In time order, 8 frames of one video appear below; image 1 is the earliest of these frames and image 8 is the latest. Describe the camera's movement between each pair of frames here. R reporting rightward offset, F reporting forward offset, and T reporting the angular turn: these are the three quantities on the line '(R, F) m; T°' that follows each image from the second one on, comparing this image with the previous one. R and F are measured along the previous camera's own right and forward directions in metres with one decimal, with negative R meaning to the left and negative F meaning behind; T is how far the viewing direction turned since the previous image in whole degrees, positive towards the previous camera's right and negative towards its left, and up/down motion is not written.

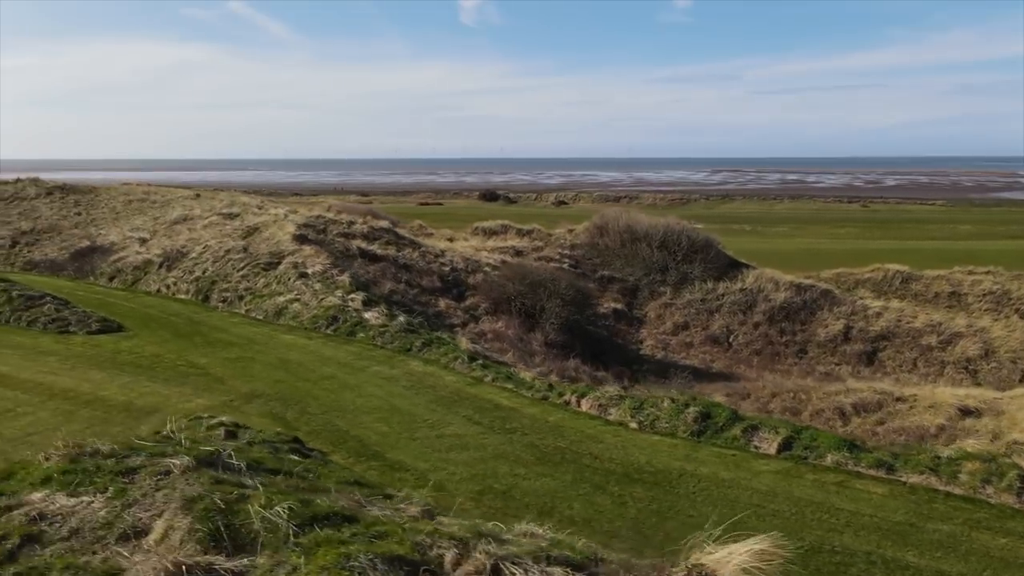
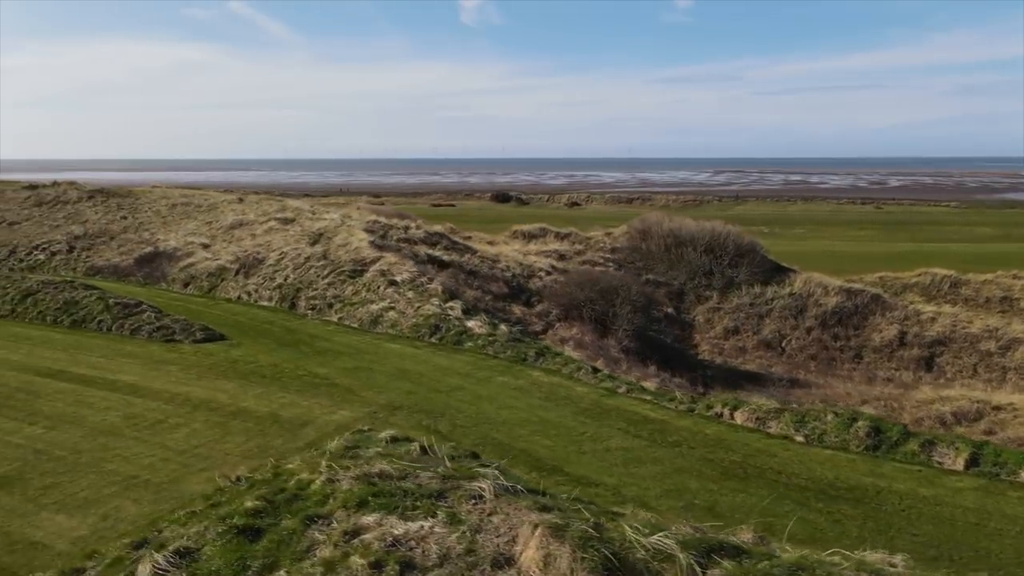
(-1.8, -0.1) m; 0°
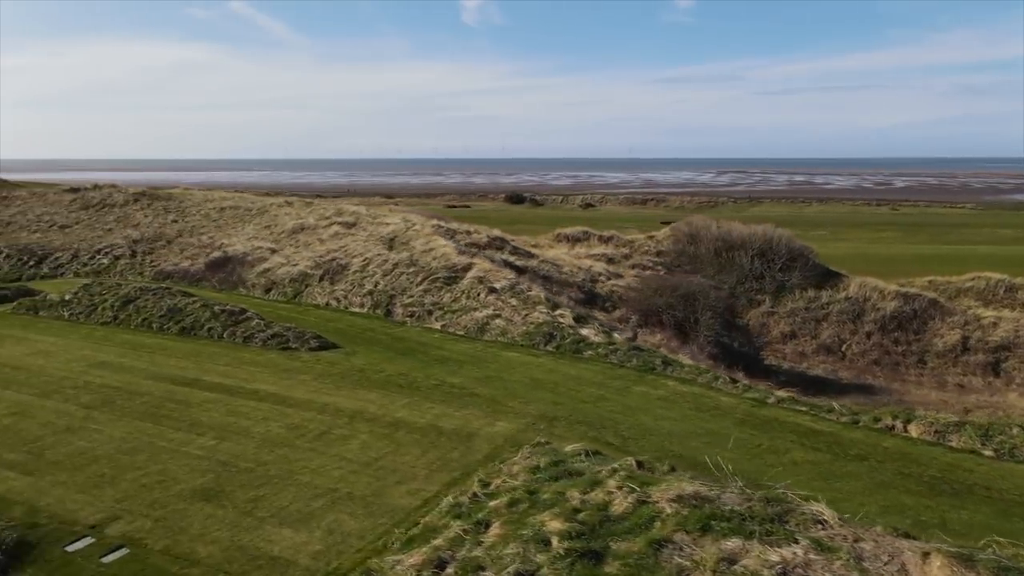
(-2.0, 0.0) m; 0°
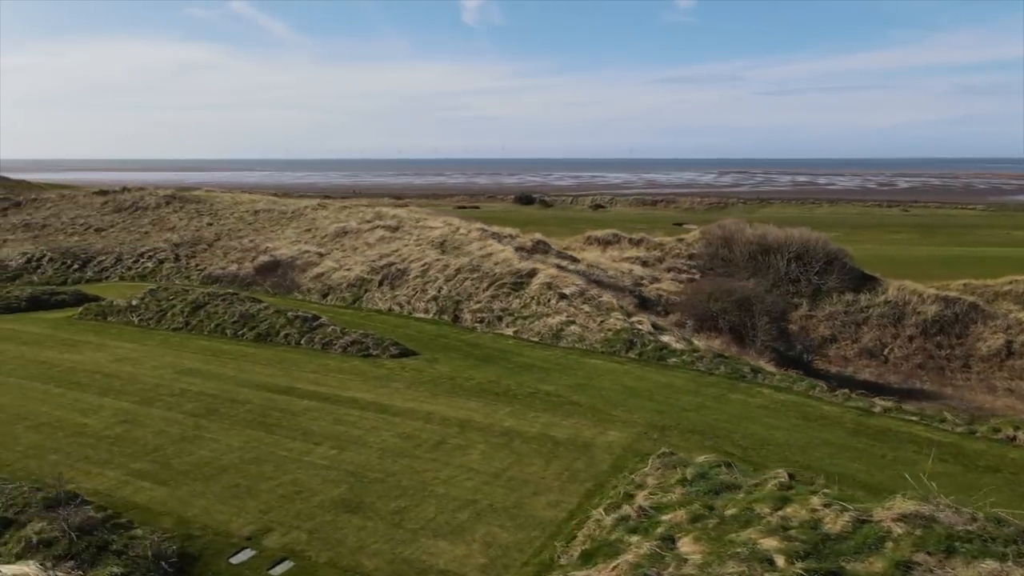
(-1.4, 0.0) m; 0°
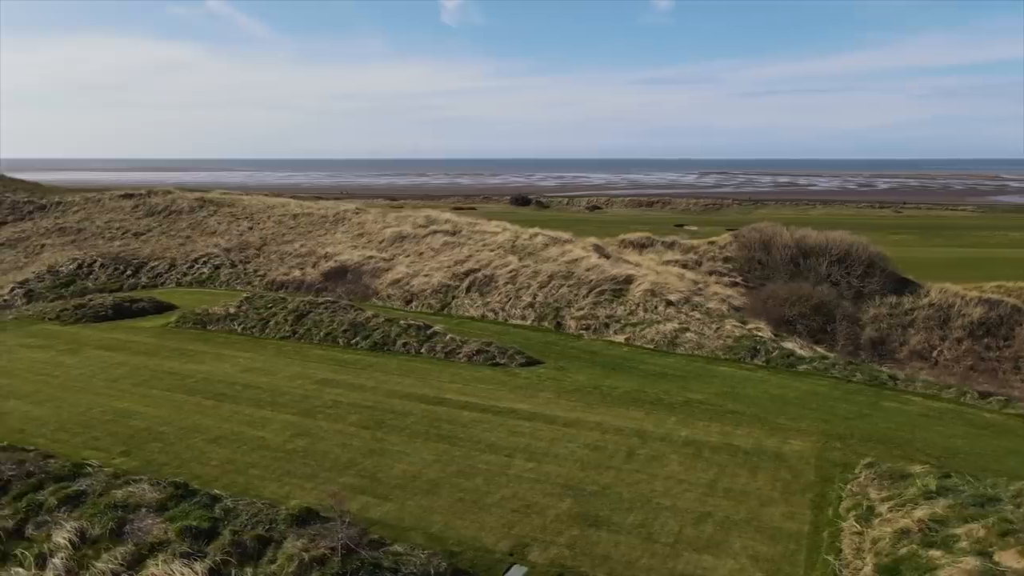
(-2.6, 0.0) m; +1°
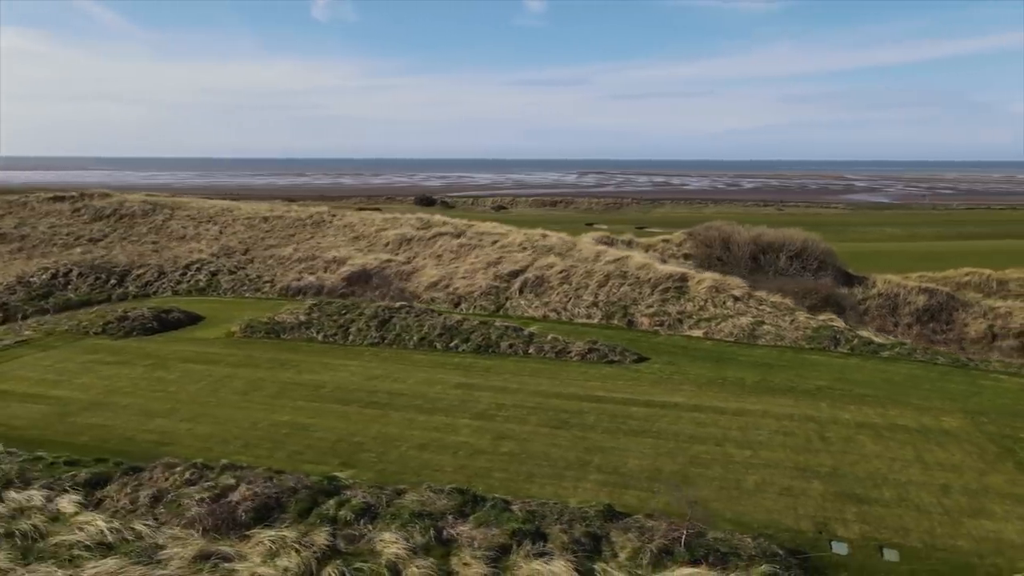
(-4.2, 0.0) m; +9°
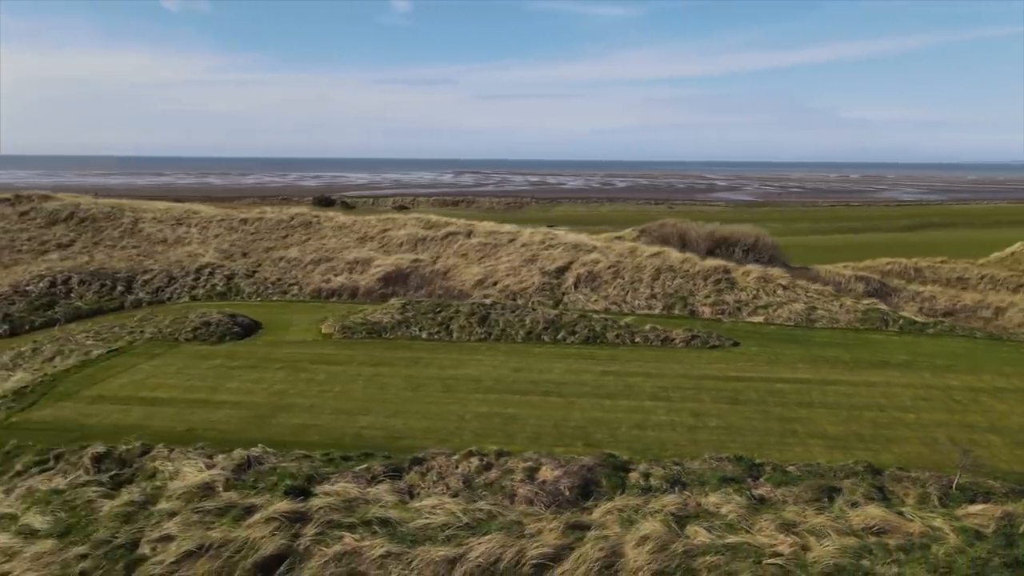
(-4.6, -0.4) m; +9°
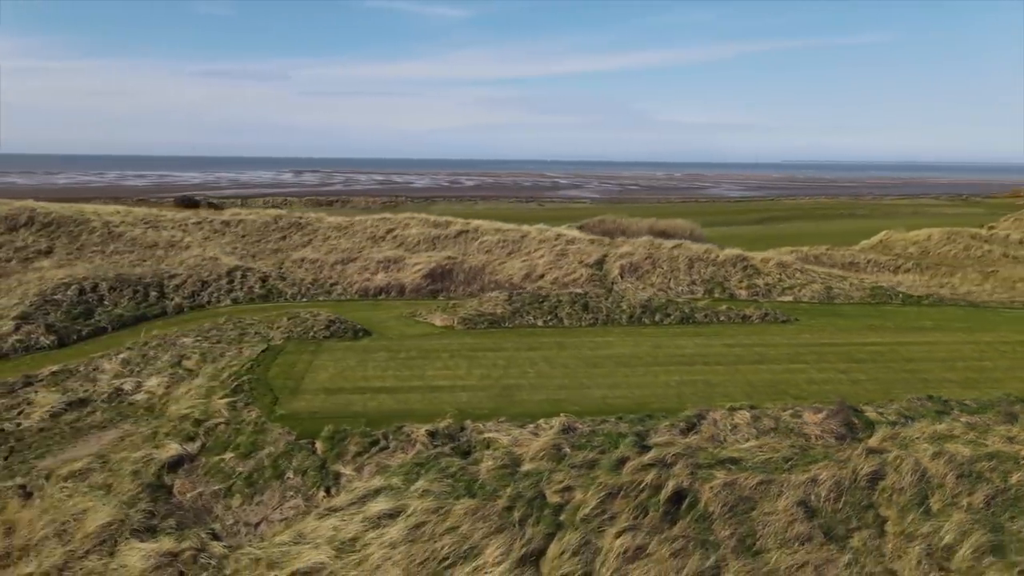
(-5.8, -1.0) m; +11°
